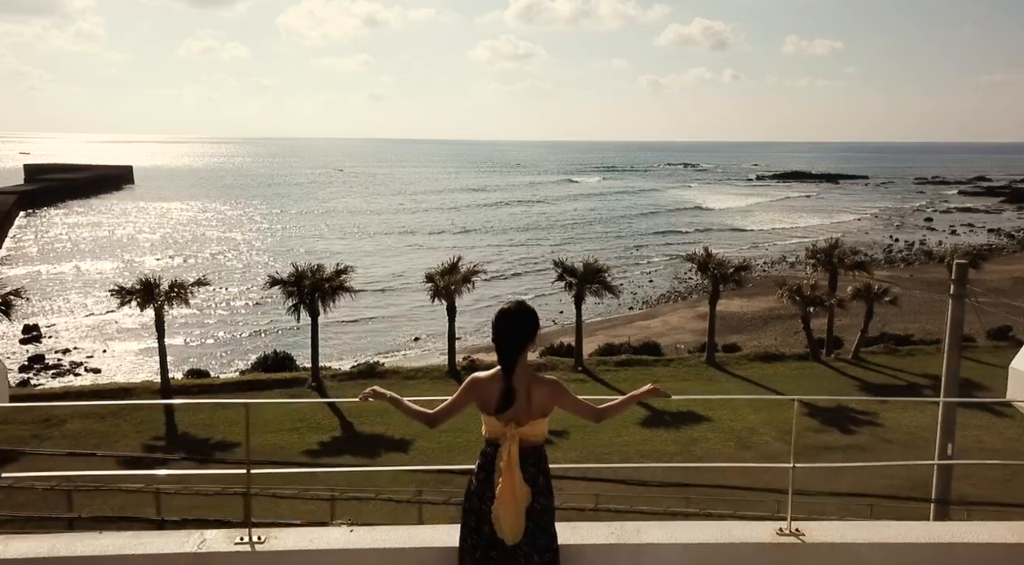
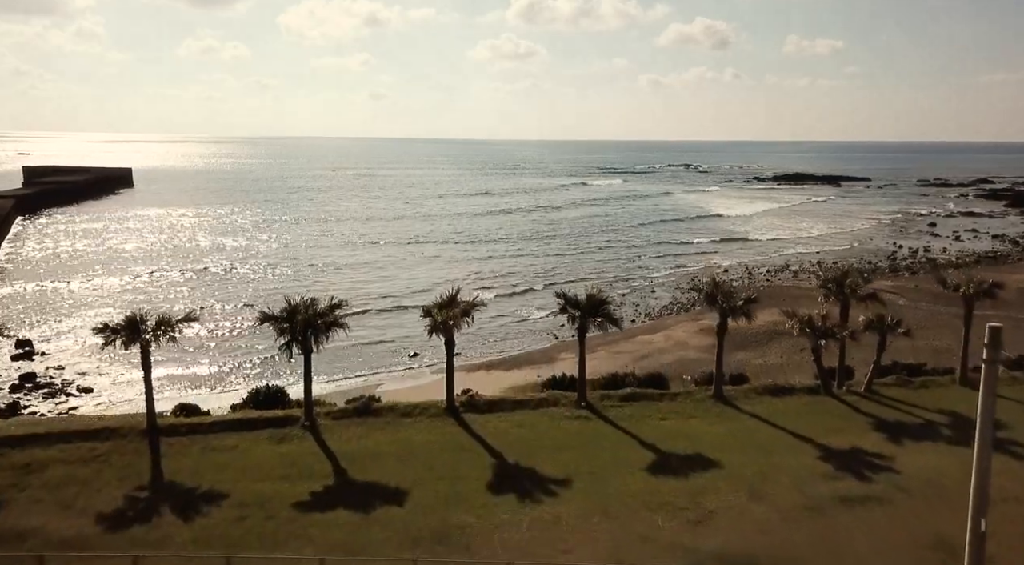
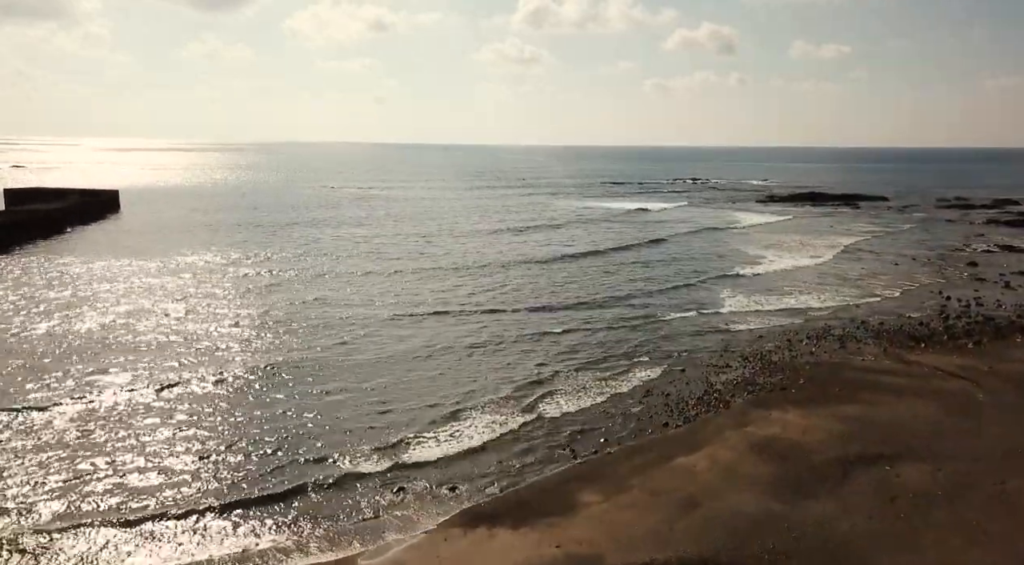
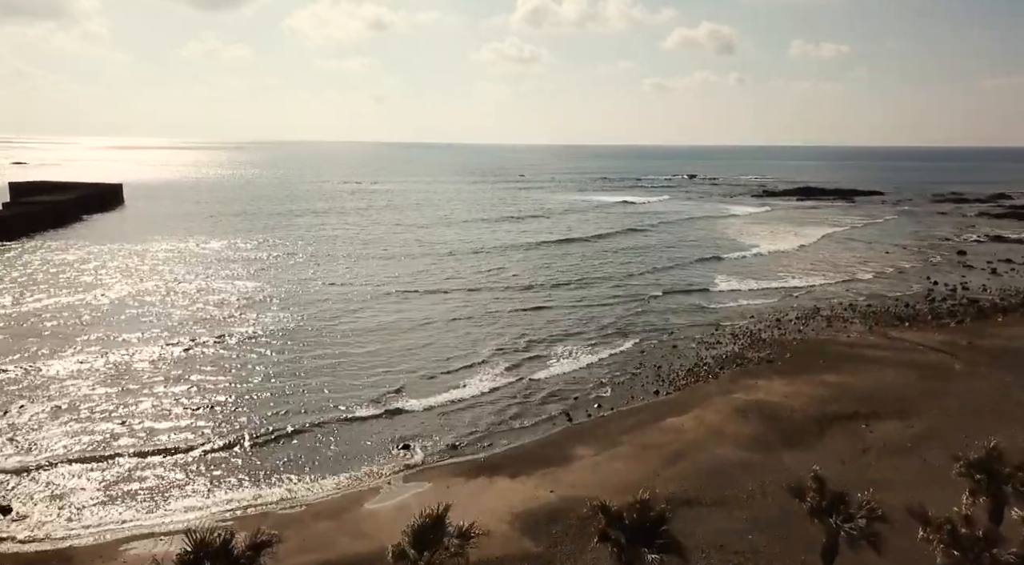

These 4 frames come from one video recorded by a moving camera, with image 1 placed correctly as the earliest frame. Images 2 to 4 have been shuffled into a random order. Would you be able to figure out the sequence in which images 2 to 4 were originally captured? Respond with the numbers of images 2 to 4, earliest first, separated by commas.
2, 4, 3
